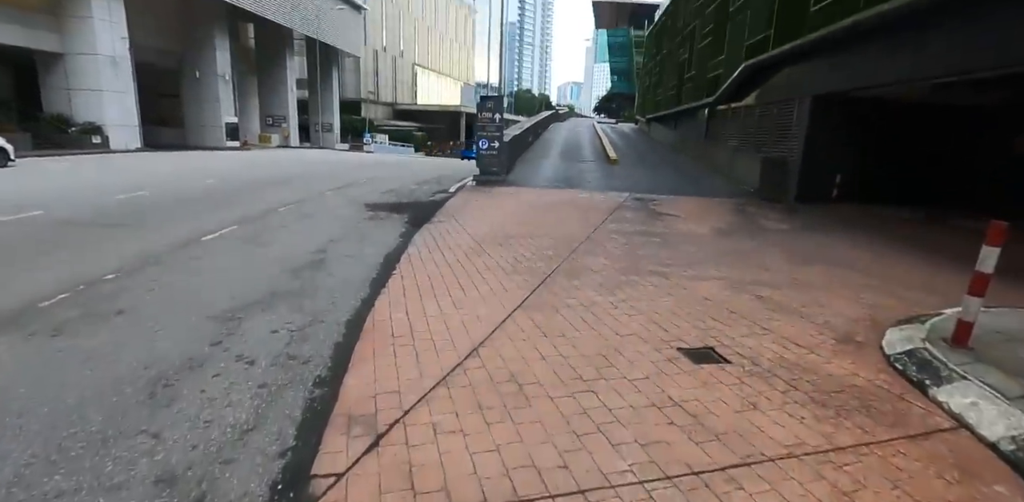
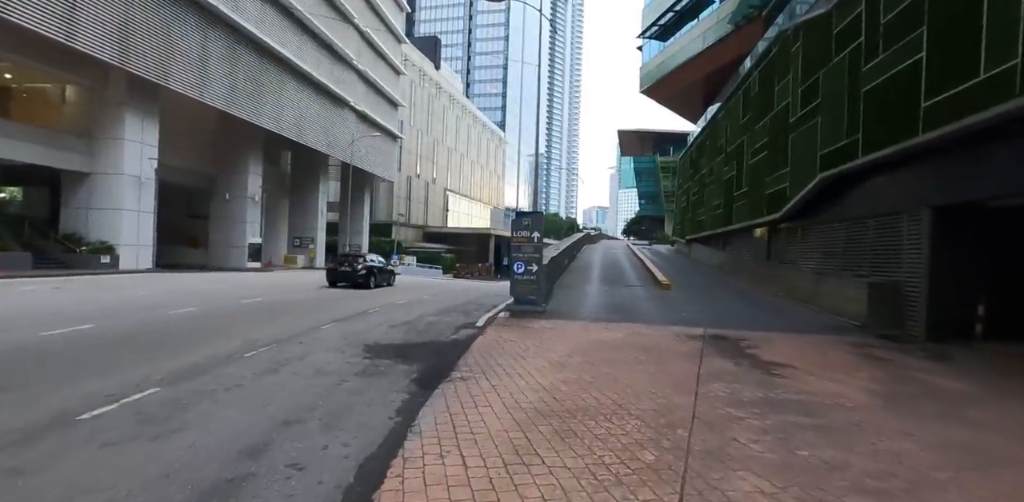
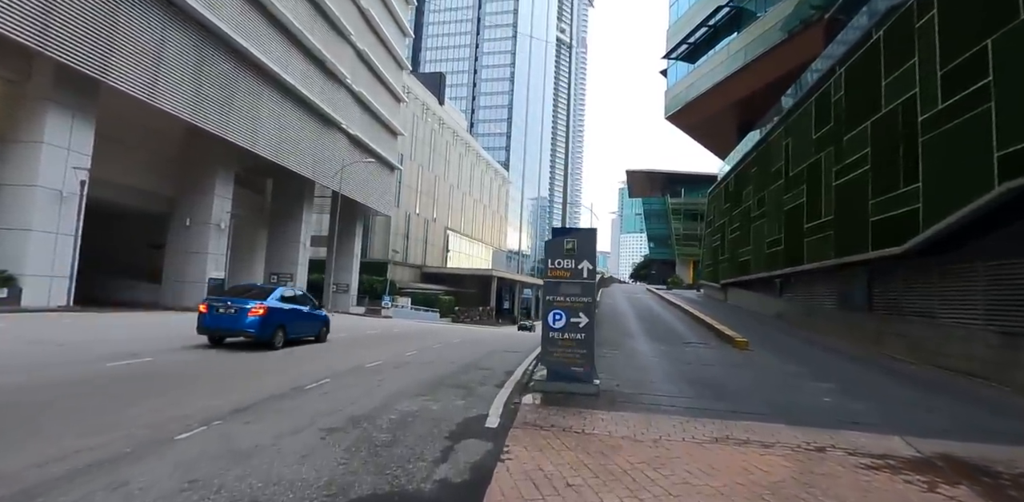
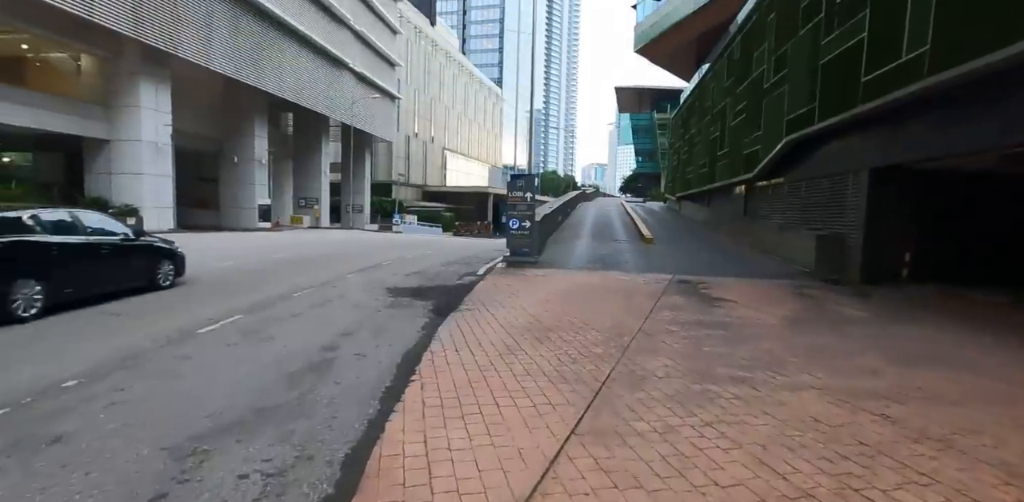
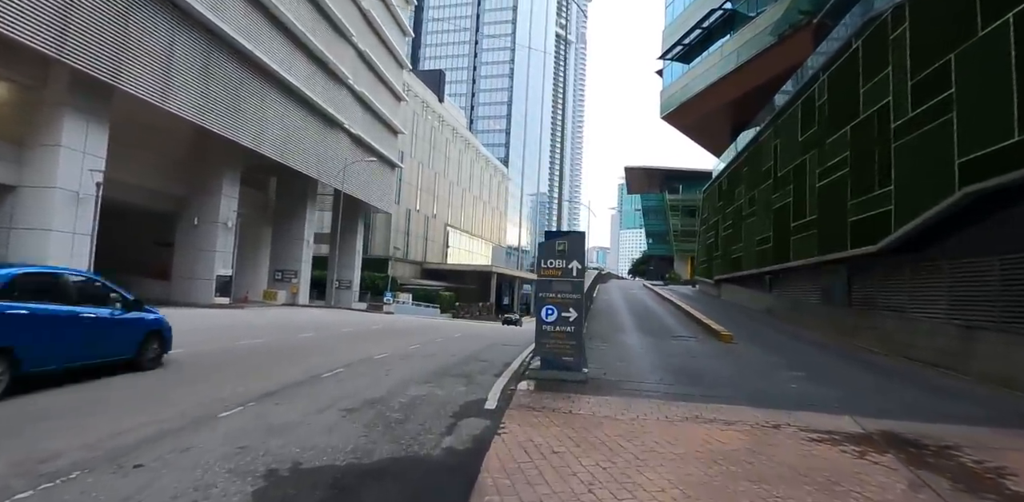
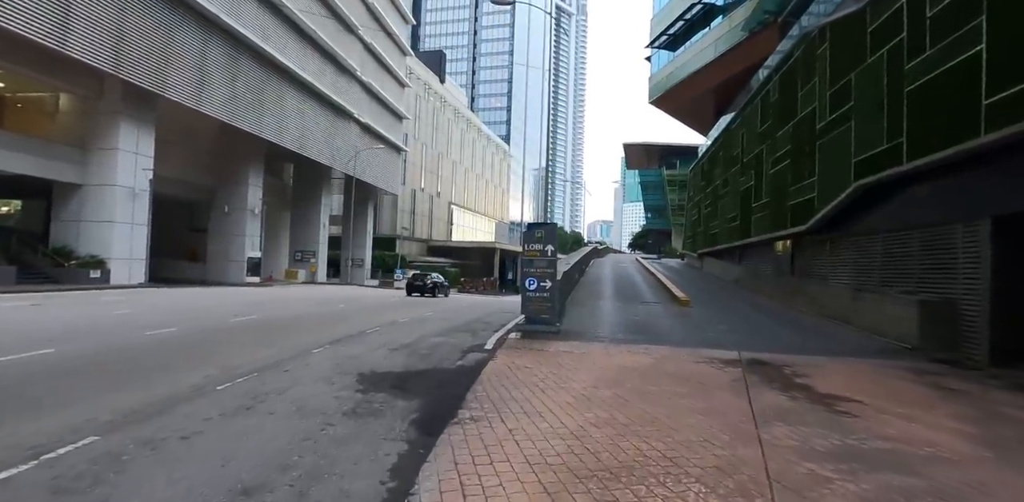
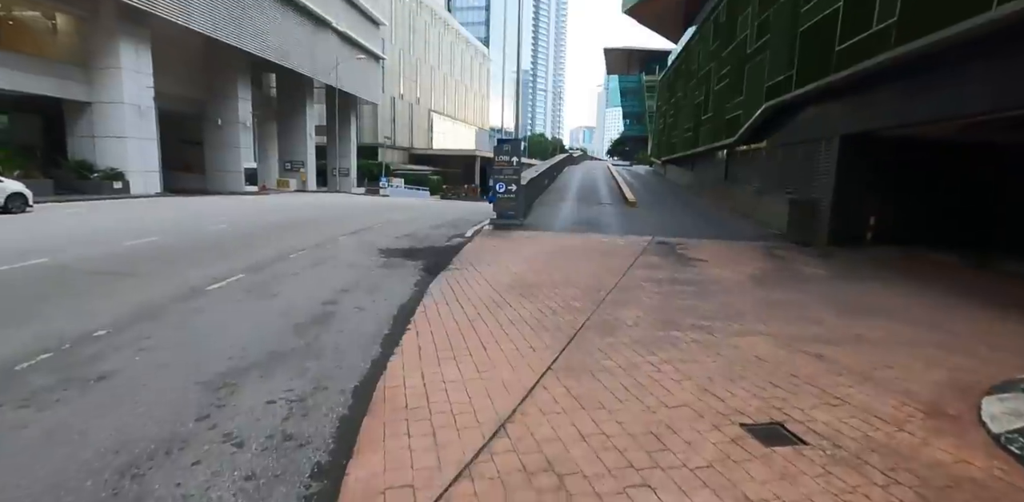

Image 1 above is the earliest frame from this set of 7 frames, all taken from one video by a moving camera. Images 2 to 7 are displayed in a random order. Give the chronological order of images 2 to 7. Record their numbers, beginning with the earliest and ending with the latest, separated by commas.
7, 4, 2, 6, 5, 3
